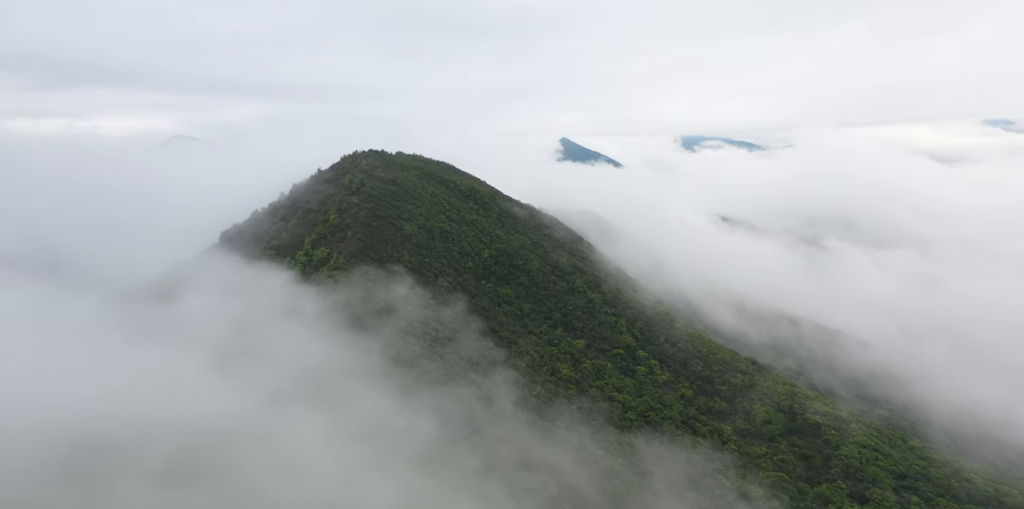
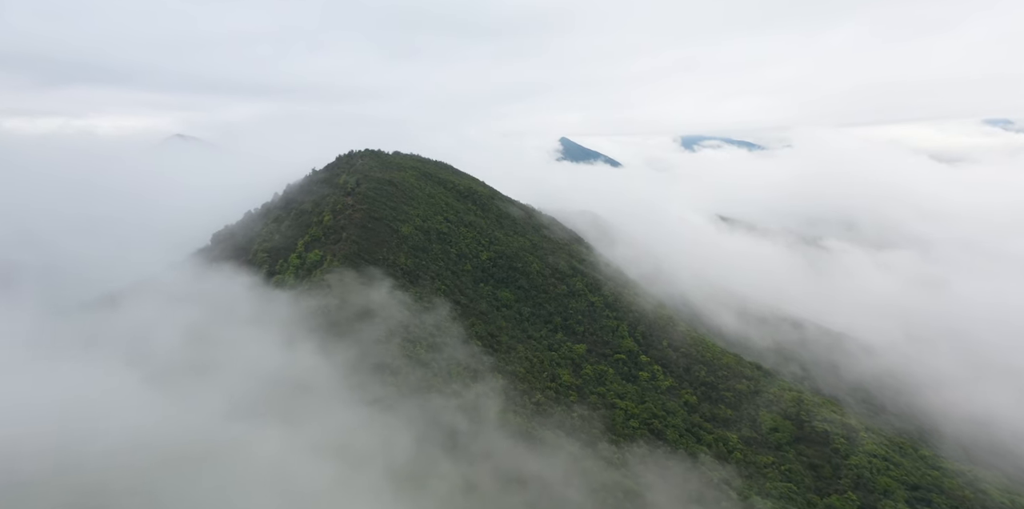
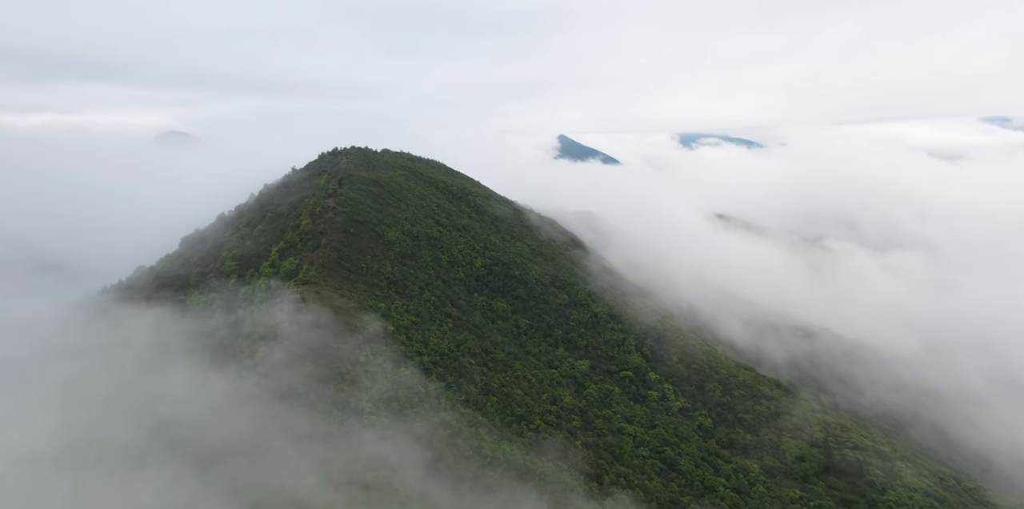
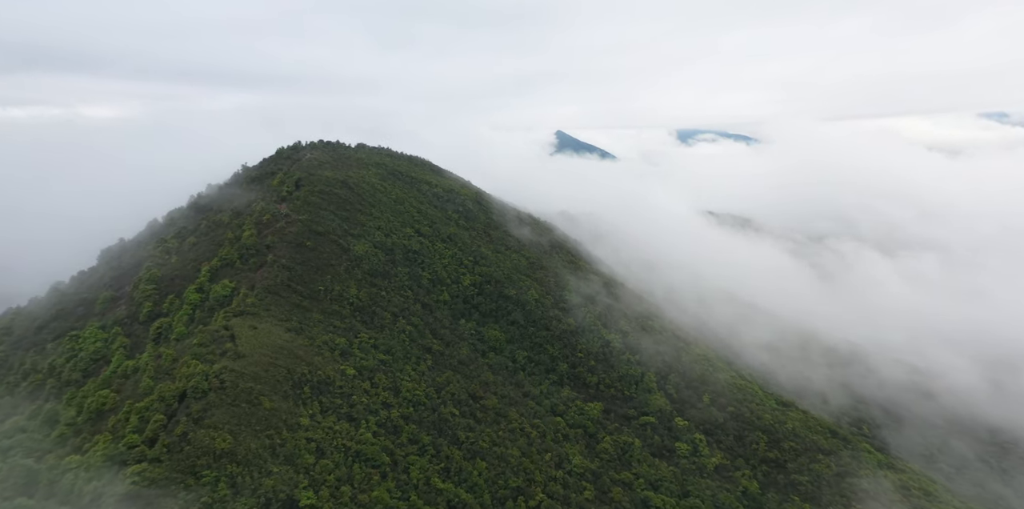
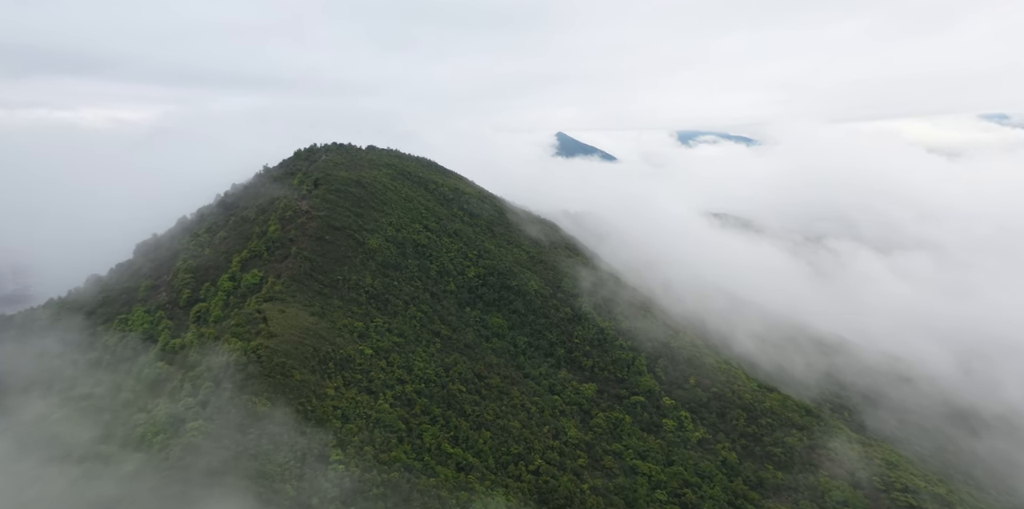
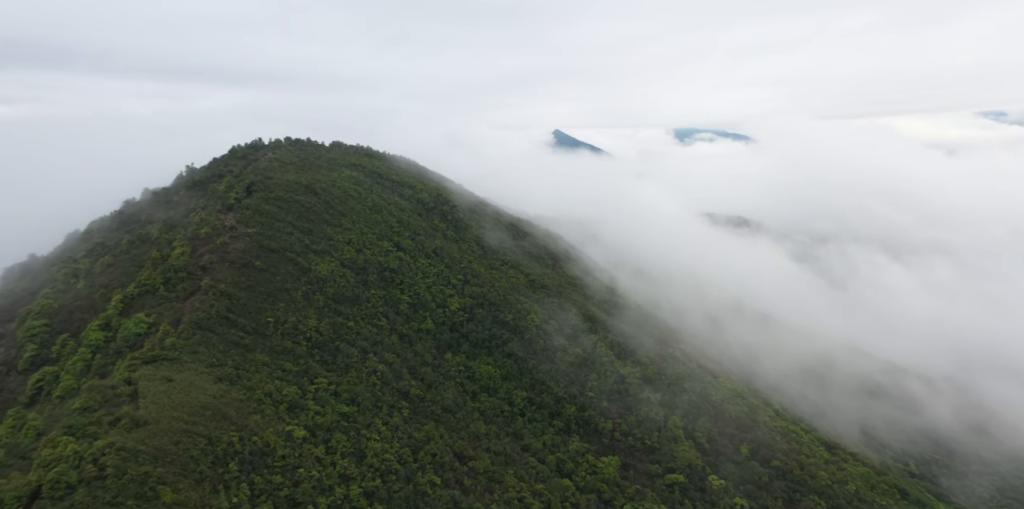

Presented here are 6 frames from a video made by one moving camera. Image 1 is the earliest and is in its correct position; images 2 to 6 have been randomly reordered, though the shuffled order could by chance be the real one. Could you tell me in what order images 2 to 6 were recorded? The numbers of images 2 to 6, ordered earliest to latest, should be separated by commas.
2, 3, 5, 4, 6
